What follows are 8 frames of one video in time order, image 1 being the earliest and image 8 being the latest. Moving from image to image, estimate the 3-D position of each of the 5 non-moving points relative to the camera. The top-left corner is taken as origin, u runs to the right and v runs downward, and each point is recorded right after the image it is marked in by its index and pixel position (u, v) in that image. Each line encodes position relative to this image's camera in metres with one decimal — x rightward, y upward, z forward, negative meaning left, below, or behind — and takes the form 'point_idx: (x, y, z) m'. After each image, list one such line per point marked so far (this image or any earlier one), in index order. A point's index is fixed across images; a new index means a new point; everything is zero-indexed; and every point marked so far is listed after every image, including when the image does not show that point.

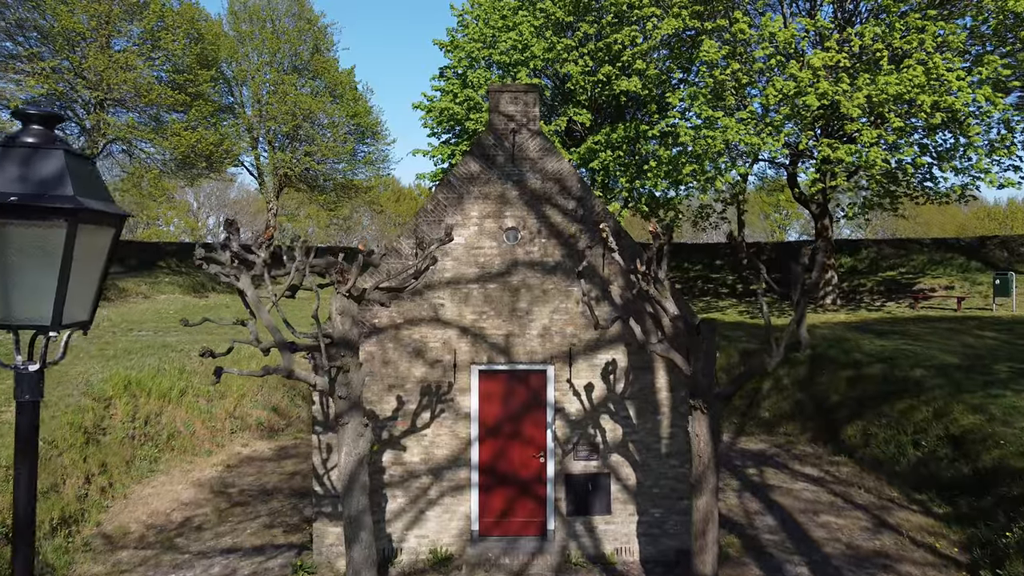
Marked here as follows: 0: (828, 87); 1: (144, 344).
0: (+9.1, +5.7, +17.7) m
1: (-9.5, -1.4, +16.1) m
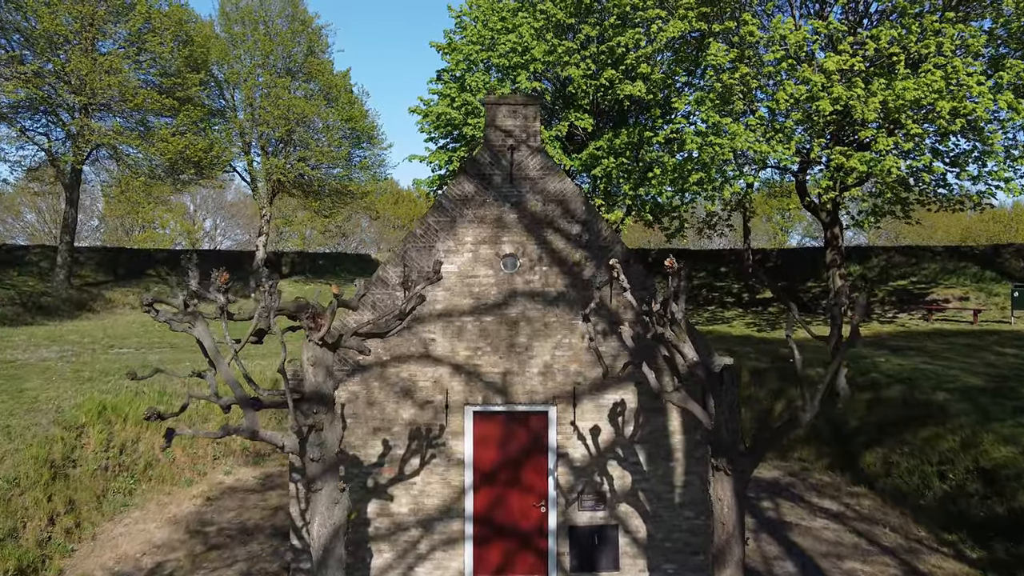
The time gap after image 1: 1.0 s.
0: (+9.1, +5.3, +17.0) m
1: (-9.5, -1.8, +15.3) m
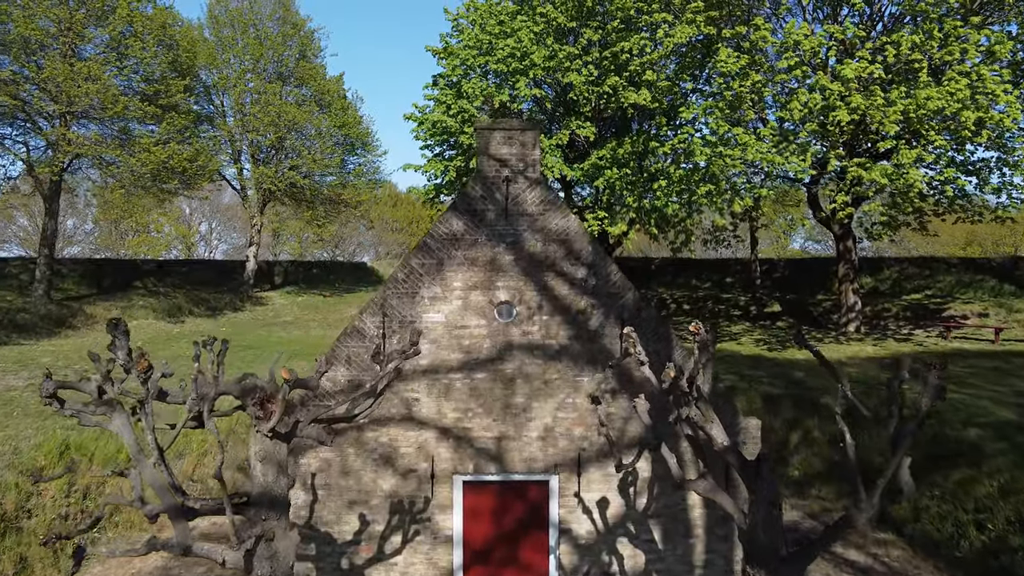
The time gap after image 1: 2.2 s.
0: (+9.1, +4.8, +16.0) m
1: (-9.6, -2.3, +14.4) m
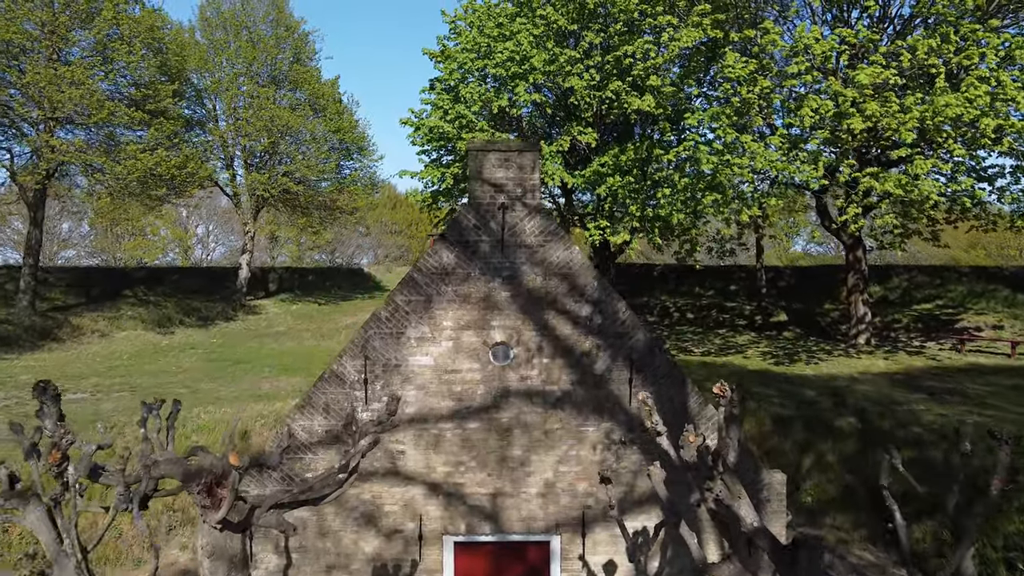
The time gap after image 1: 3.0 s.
0: (+9.0, +4.4, +15.3) m
1: (-9.6, -2.7, +13.7) m
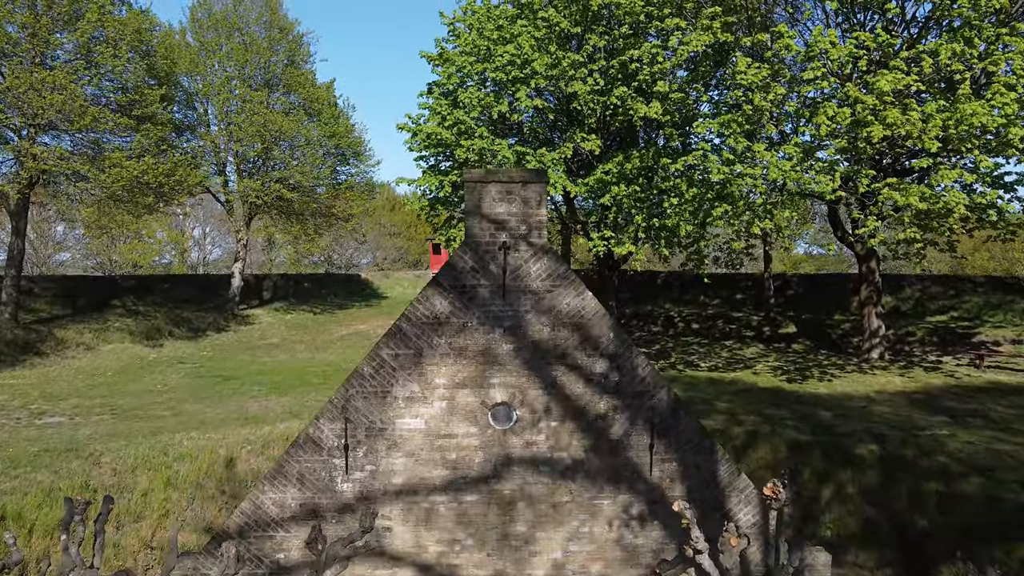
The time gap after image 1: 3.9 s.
0: (+9.0, +4.0, +14.6) m
1: (-9.6, -3.1, +12.9) m
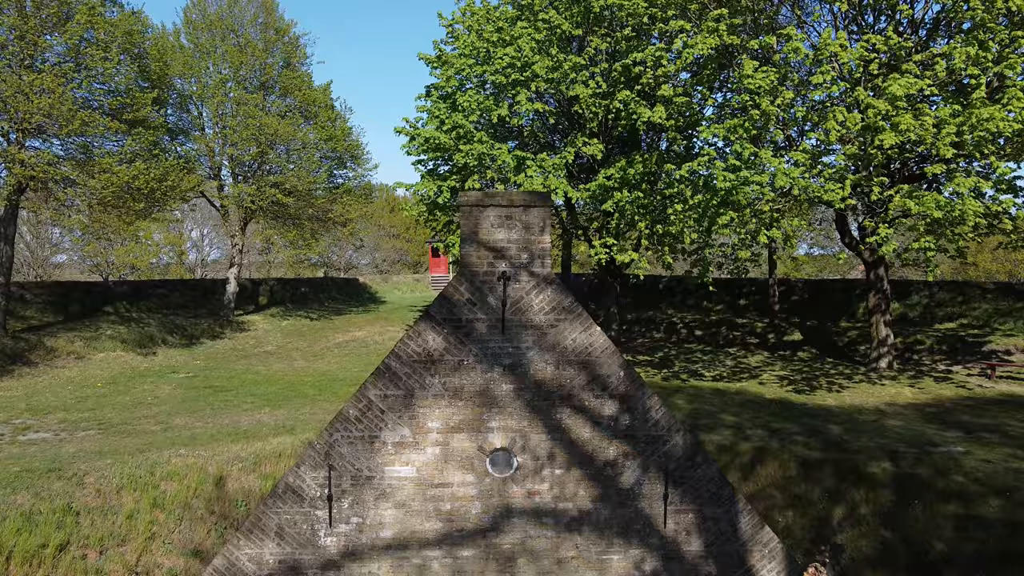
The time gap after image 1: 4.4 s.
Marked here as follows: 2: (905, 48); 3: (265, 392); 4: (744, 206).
0: (+9.0, +3.7, +14.1) m
1: (-9.6, -3.4, +12.5) m
2: (+9.4, +5.8, +14.9) m
3: (-7.2, -3.0, +18.0) m
4: (+6.1, +2.1, +16.3) m
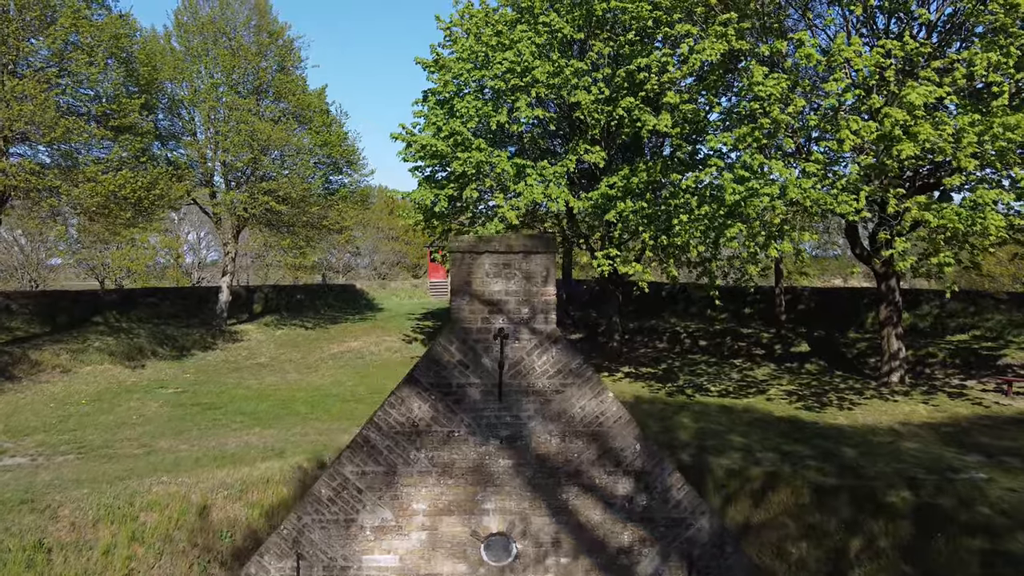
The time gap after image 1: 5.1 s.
0: (+9.0, +3.3, +13.5) m
1: (-9.6, -3.7, +11.8) m
2: (+9.4, +5.4, +14.3) m
3: (-7.2, -3.4, +17.3) m
4: (+6.1, +1.8, +15.7) m
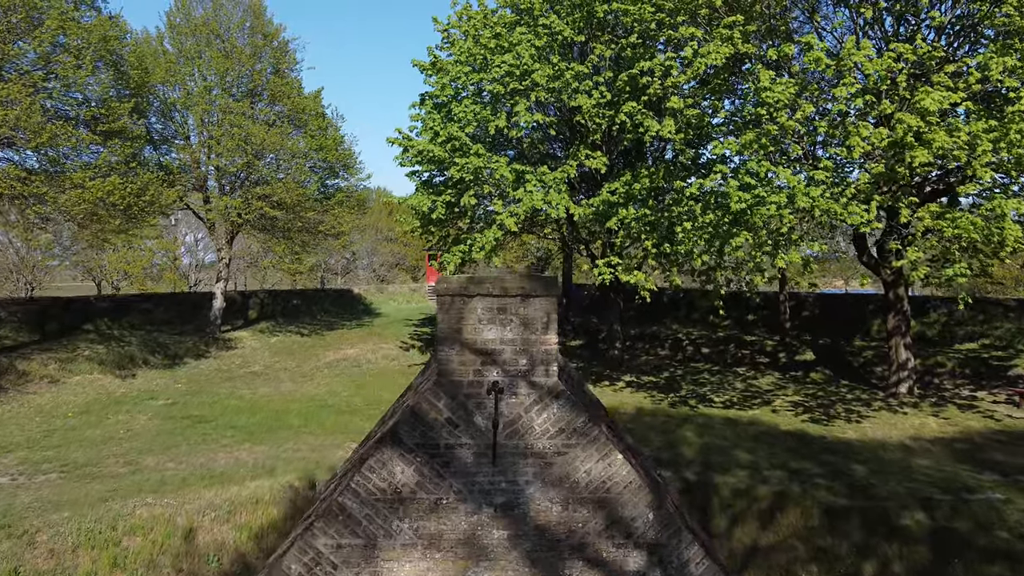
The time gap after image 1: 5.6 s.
0: (+9.0, +3.1, +13.0) m
1: (-9.6, -4.0, +11.3) m
2: (+9.4, +5.1, +13.8) m
3: (-7.2, -3.6, +16.9) m
4: (+6.1, +1.5, +15.2) m
